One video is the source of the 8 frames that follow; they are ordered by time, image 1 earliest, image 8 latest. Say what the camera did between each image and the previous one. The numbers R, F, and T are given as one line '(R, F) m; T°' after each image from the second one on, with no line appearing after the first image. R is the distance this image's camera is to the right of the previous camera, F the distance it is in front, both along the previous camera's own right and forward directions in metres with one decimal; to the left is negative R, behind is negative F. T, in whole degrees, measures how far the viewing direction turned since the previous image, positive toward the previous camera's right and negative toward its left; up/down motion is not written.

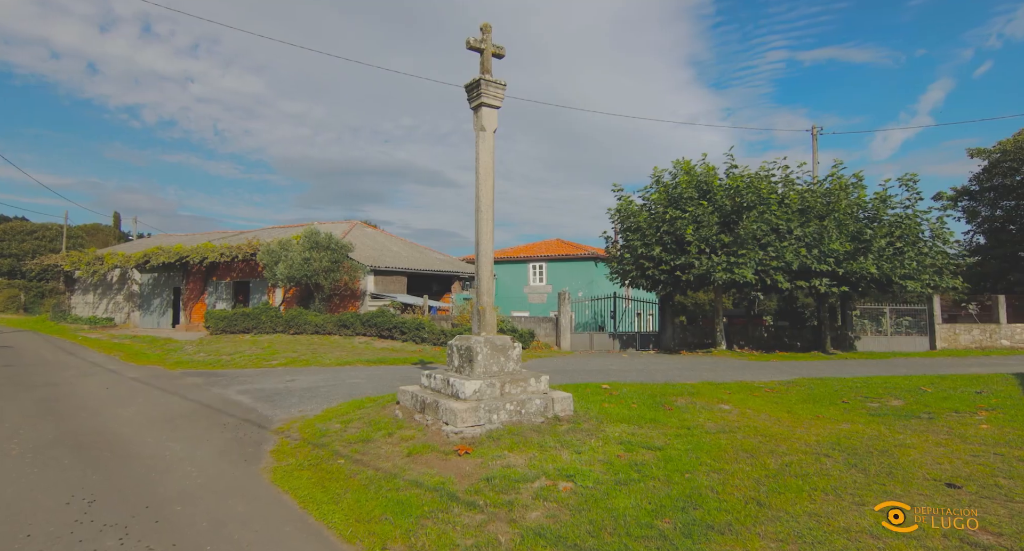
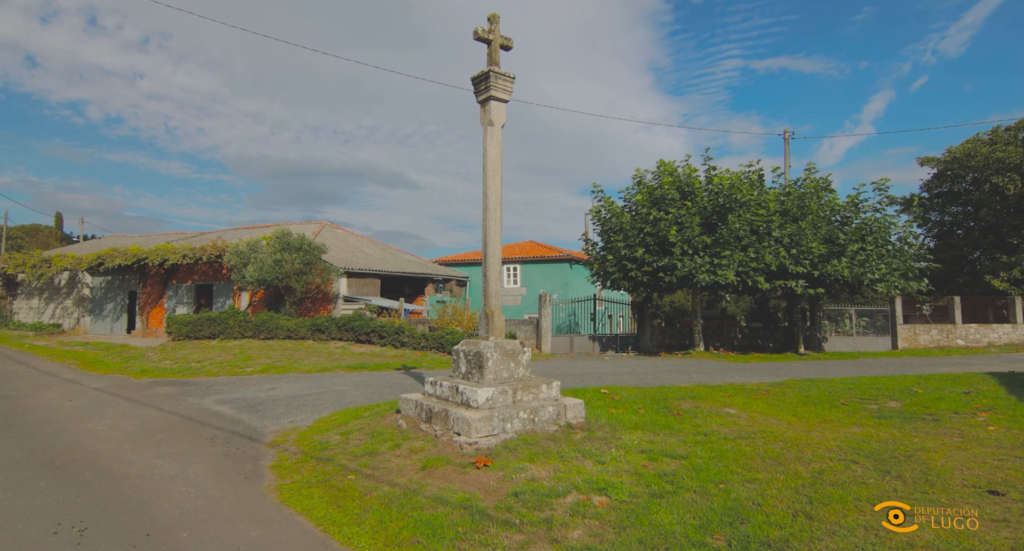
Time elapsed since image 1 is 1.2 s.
(-0.5, +0.3) m; +4°
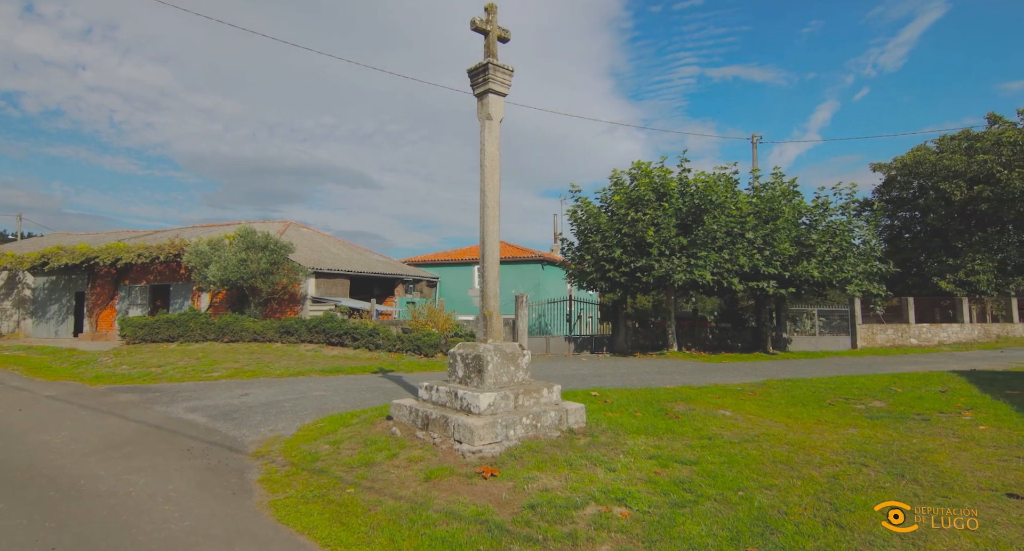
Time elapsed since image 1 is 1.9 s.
(-0.4, +0.2) m; +4°
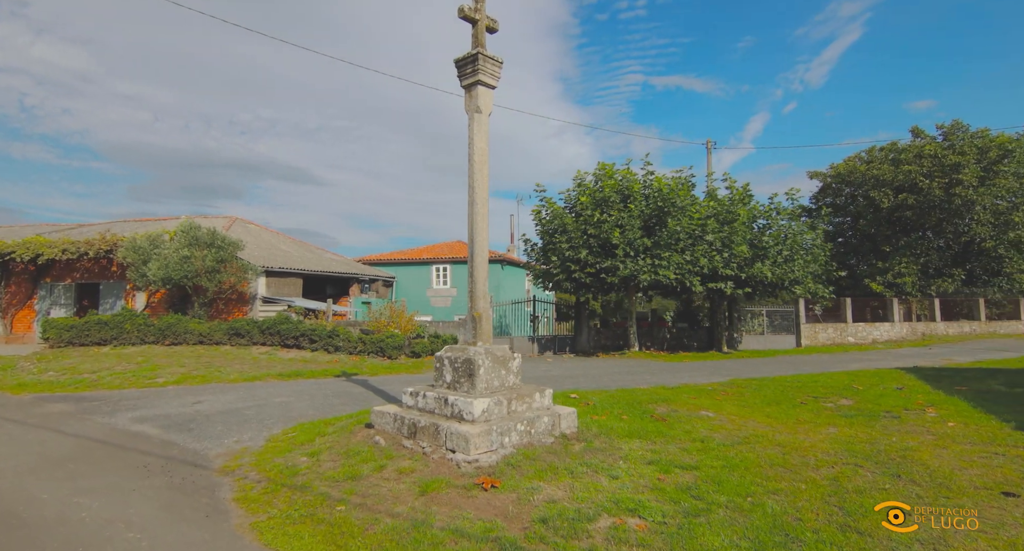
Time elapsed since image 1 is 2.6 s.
(-0.4, +0.3) m; +5°
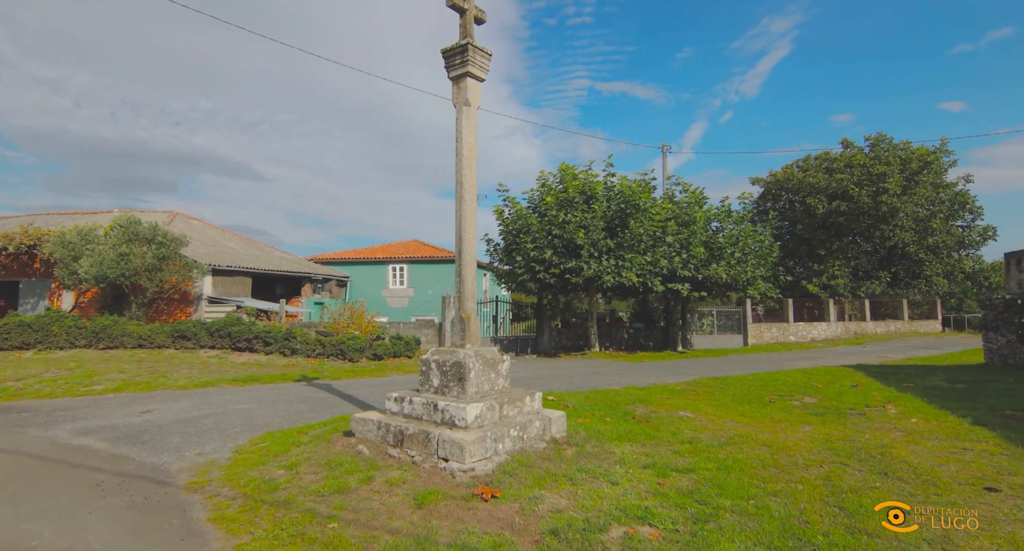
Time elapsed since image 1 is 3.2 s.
(-0.4, +0.2) m; +5°
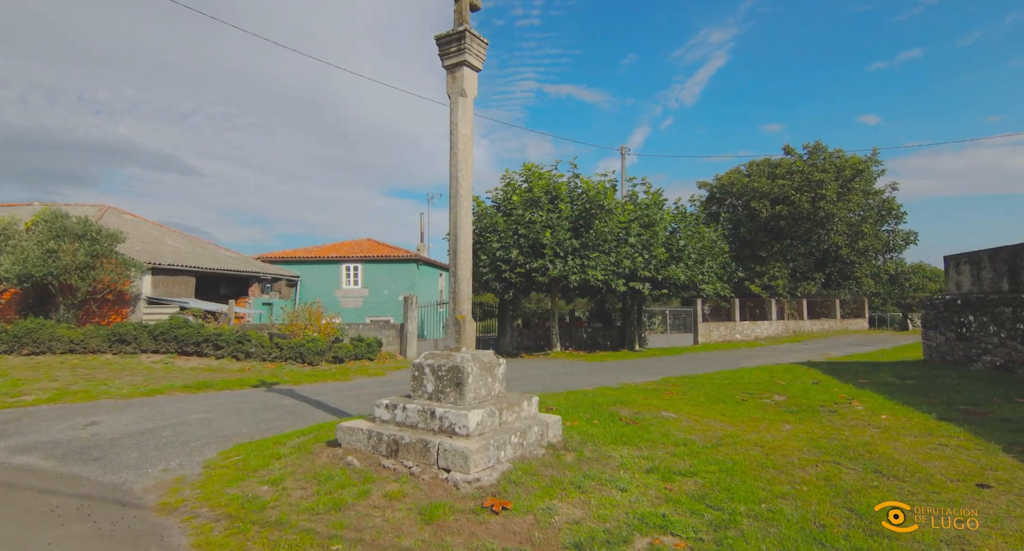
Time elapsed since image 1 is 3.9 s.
(-0.4, +0.2) m; +5°
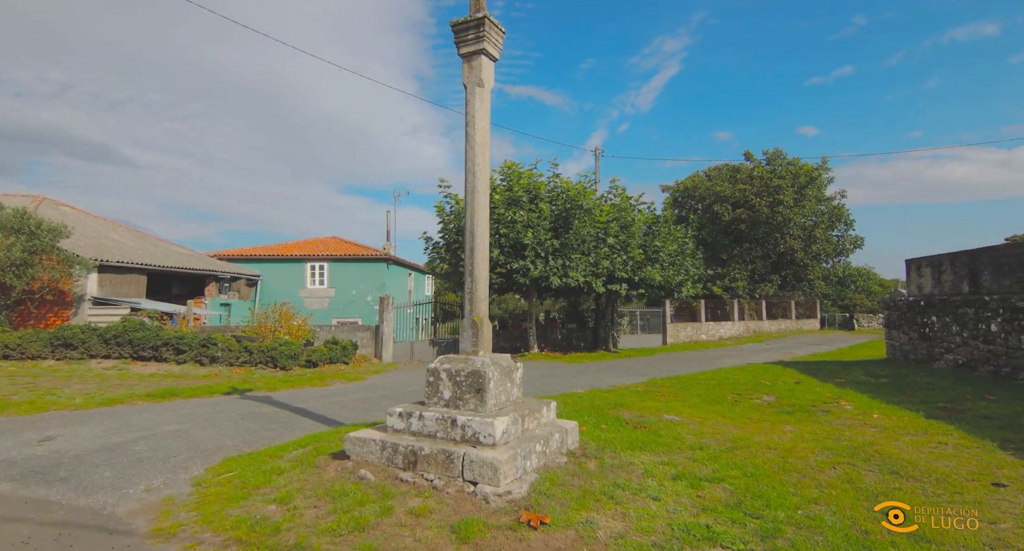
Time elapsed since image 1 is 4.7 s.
(-0.5, +0.2) m; +4°
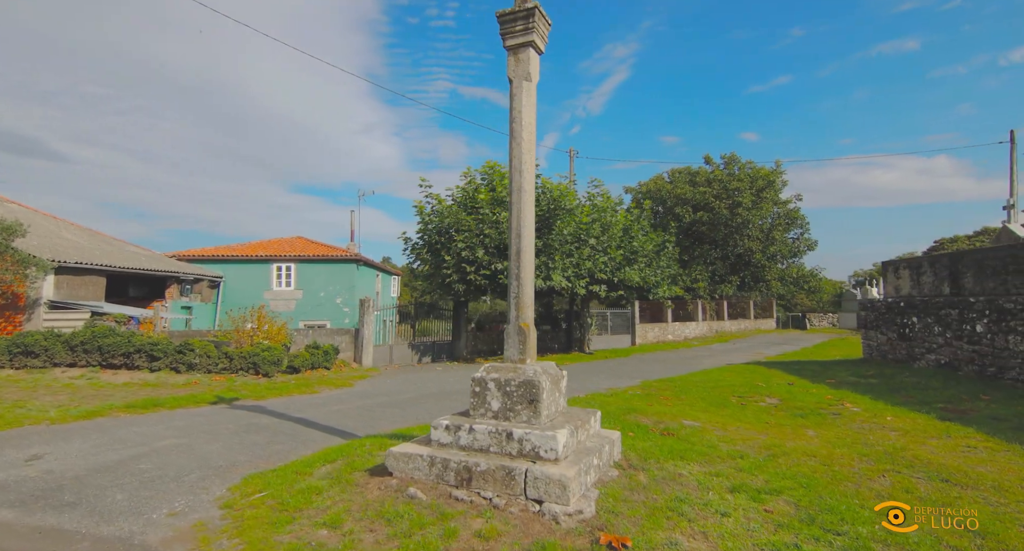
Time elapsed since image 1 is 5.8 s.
(-0.7, +0.3) m; +4°
